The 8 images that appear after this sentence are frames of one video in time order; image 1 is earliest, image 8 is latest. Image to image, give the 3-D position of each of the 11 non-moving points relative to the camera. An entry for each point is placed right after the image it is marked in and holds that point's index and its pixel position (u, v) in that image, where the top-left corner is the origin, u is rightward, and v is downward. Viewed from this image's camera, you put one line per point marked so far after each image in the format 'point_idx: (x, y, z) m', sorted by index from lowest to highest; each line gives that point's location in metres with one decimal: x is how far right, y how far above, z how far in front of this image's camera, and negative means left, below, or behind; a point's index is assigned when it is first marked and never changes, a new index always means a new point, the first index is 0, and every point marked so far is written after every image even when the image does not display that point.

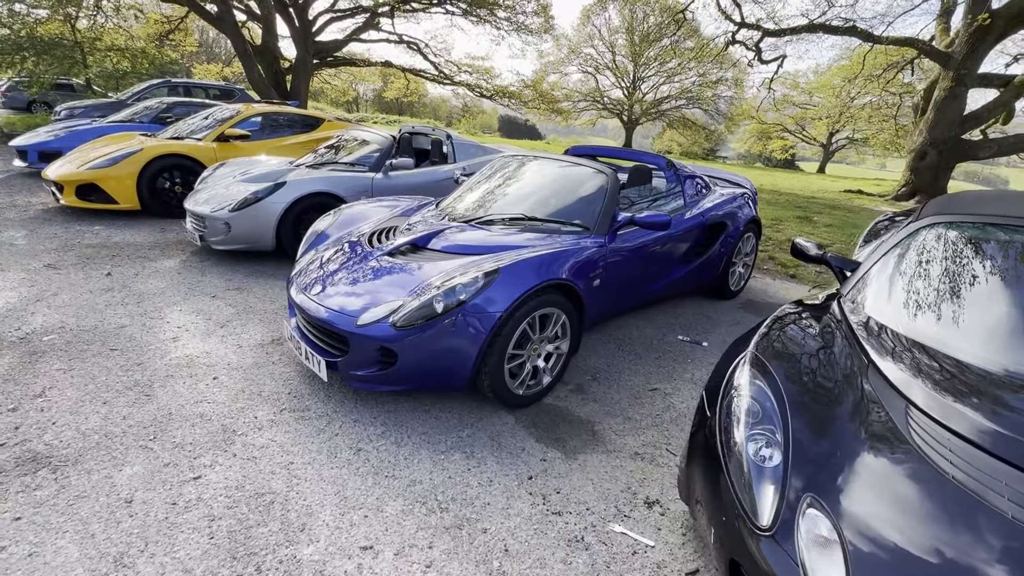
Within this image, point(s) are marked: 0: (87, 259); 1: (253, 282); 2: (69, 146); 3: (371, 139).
0: (-3.8, +0.3, +4.2) m
1: (-2.2, 0.0, +3.9) m
2: (-7.2, +2.3, +7.5) m
3: (-1.6, +1.7, +5.3) m
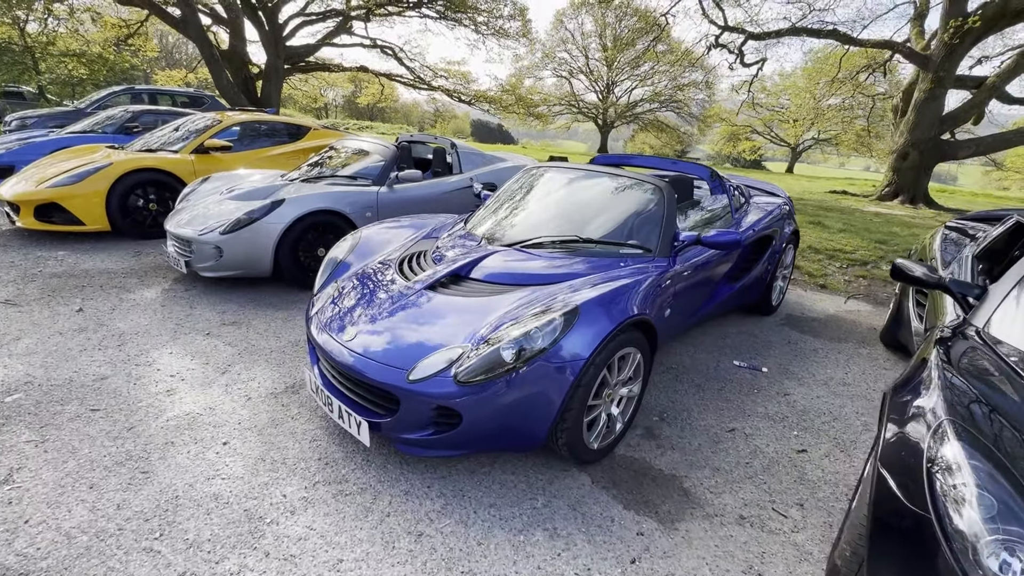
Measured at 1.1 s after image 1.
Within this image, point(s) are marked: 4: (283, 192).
0: (-3.6, 0.0, +3.7) m
1: (-1.9, -0.2, +3.4) m
2: (-7.2, +1.9, +6.8) m
3: (-1.5, +1.5, +4.9) m
4: (-2.0, +0.9, +4.1) m
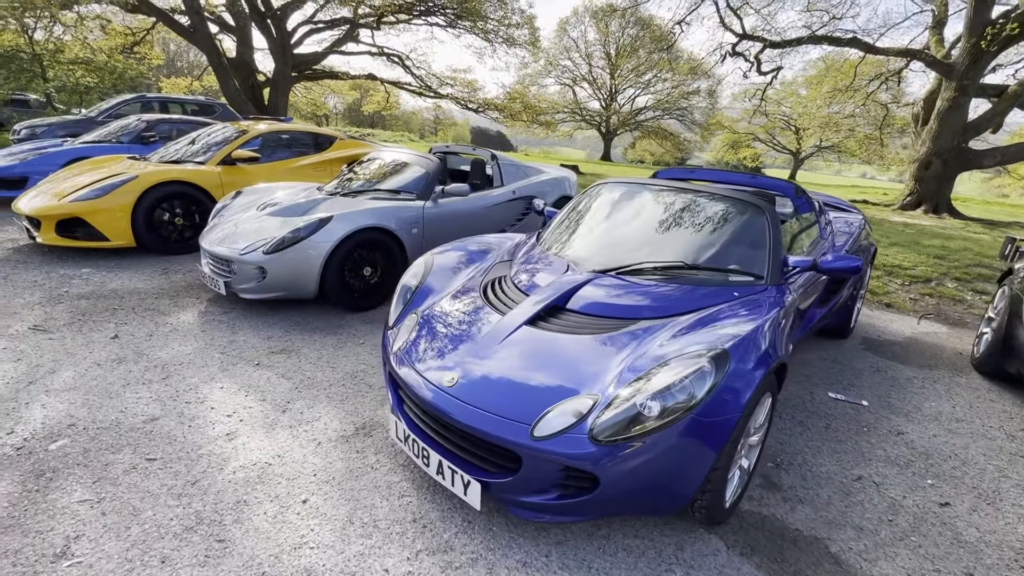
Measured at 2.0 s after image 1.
0: (-3.1, -0.2, +3.4) m
1: (-1.5, -0.4, +3.2) m
2: (-6.7, +1.7, +6.6) m
3: (-1.1, +1.3, +4.7) m
4: (-1.6, +0.7, +3.9) m
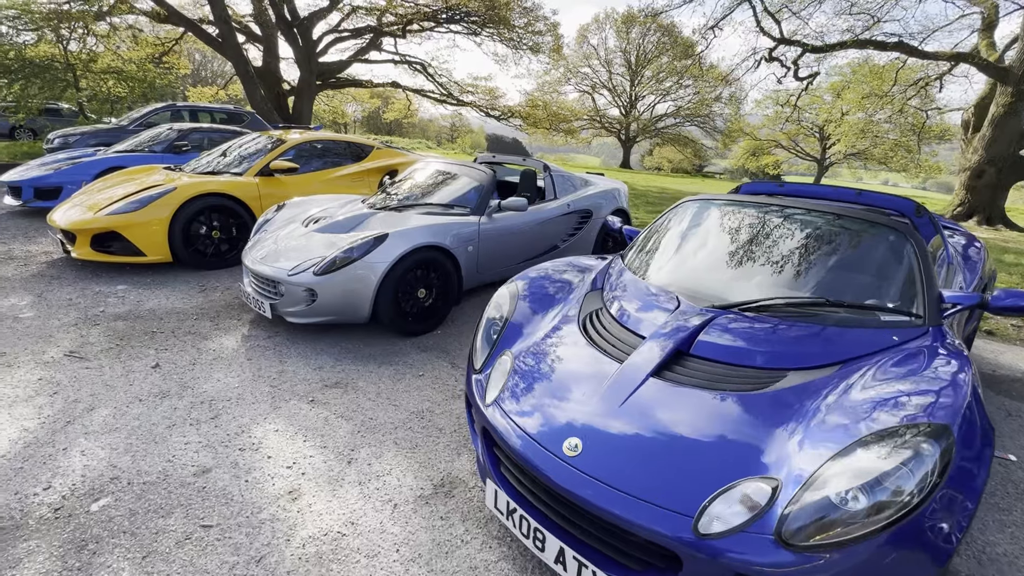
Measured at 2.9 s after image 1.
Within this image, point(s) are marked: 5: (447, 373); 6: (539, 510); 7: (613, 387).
0: (-2.7, -0.3, +3.2) m
1: (-1.0, -0.5, +2.9) m
2: (-6.1, +1.5, +6.5) m
3: (-0.5, +1.1, +4.4) m
4: (-1.1, +0.5, +3.6) m
5: (-0.4, -0.5, +2.9) m
6: (+0.1, -0.8, +1.5) m
7: (+0.4, -0.4, +1.6) m
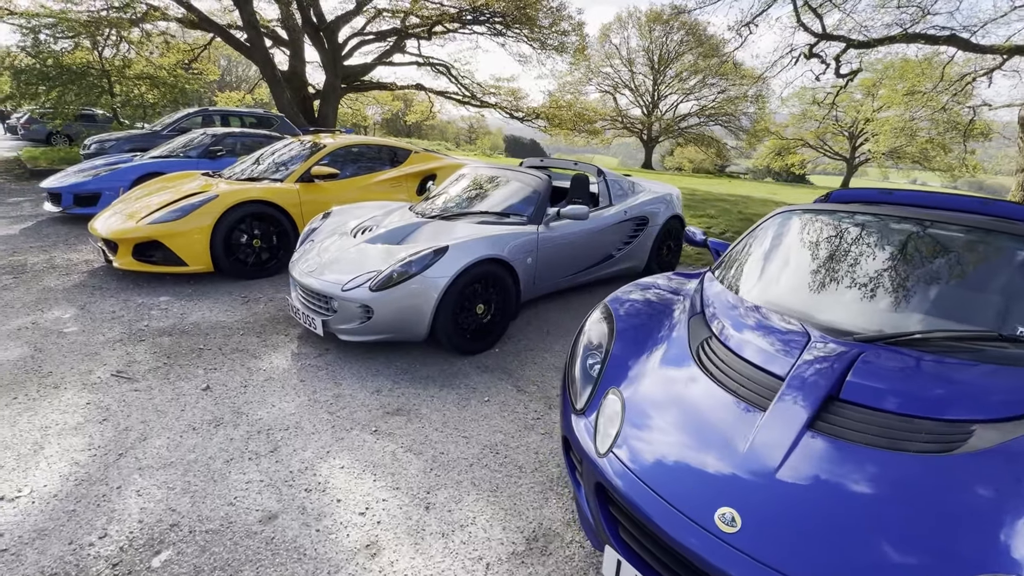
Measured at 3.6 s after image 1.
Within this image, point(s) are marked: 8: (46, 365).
0: (-2.2, -0.4, +3.0) m
1: (-0.6, -0.6, +2.7) m
2: (-5.6, +1.4, +6.4) m
3: (-0.1, +1.0, +4.2) m
4: (-0.6, +0.4, +3.4) m
5: (0.0, -0.6, +2.7) m
6: (+0.5, -0.9, +1.3) m
7: (+0.8, -0.5, +1.4) m
8: (-2.8, -0.5, +2.8) m
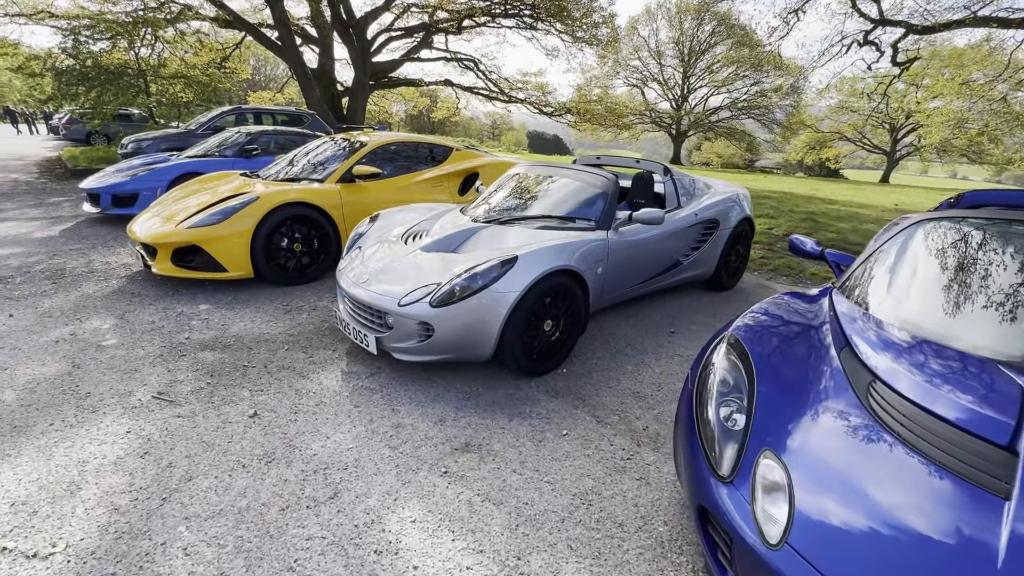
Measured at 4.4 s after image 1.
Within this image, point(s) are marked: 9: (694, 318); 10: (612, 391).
0: (-1.8, -0.5, +2.8) m
1: (-0.2, -0.7, +2.4) m
2: (-5.0, +1.4, +6.3) m
3: (+0.4, +0.9, +3.8) m
4: (-0.2, +0.3, +3.1) m
5: (+0.4, -0.7, +2.4) m
6: (+0.8, -1.0, +0.9) m
7: (+1.1, -0.6, +1.0) m
8: (-2.4, -0.5, +2.6) m
9: (+1.5, -0.2, +3.8) m
10: (+0.6, -0.6, +2.8) m
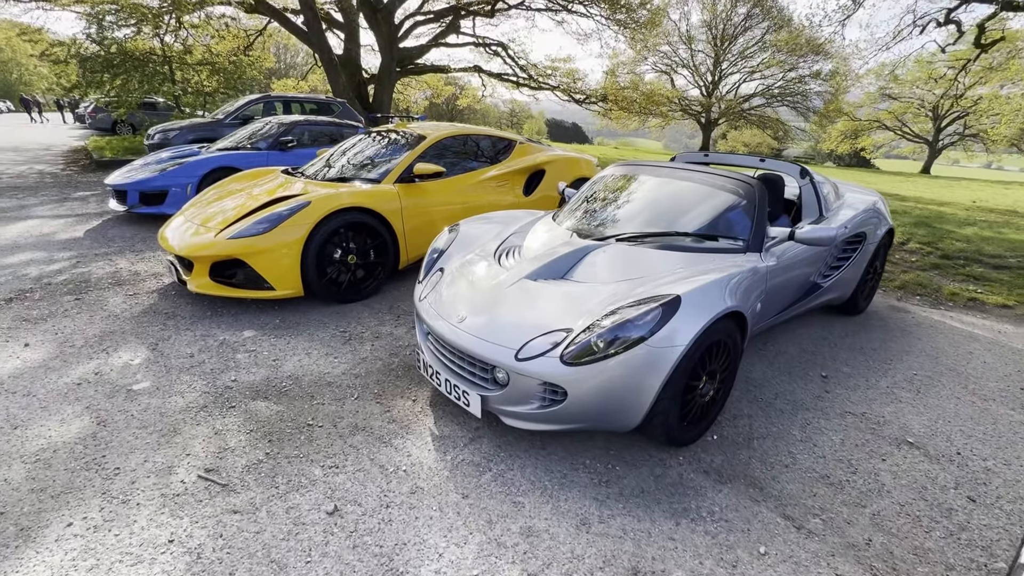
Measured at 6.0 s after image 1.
0: (-1.1, -0.7, +2.2) m
1: (+0.5, -0.9, +1.7) m
2: (-4.2, +1.3, +5.8) m
3: (+1.1, +0.7, +3.1) m
4: (+0.5, +0.1, +2.4) m
5: (+1.1, -1.0, +1.7) m
6: (+1.4, -1.2, +0.2) m
7: (+1.7, -0.8, +0.3) m
8: (-1.8, -0.7, +2.0) m
9: (+2.2, -0.4, +3.1) m
10: (+1.3, -0.8, +2.1) m
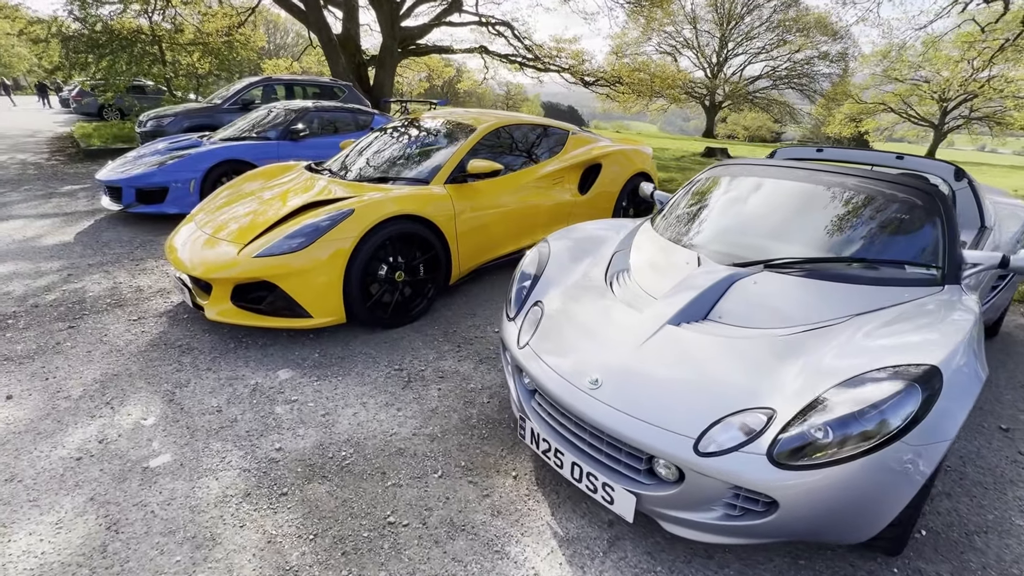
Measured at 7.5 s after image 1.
0: (-0.6, -0.9, +1.6) m
1: (+1.1, -1.1, +1.2) m
2: (-3.7, +1.2, +5.1) m
3: (+1.7, +0.5, +2.5) m
4: (+1.1, -0.1, +1.9) m
5: (+1.6, -1.2, +1.2) m
6: (+2.0, -1.5, -0.3) m
7: (+2.3, -1.1, -0.2) m
8: (-1.2, -0.9, +1.5) m
9: (+2.7, -0.6, +2.6) m
10: (+1.8, -1.0, +1.5) m
